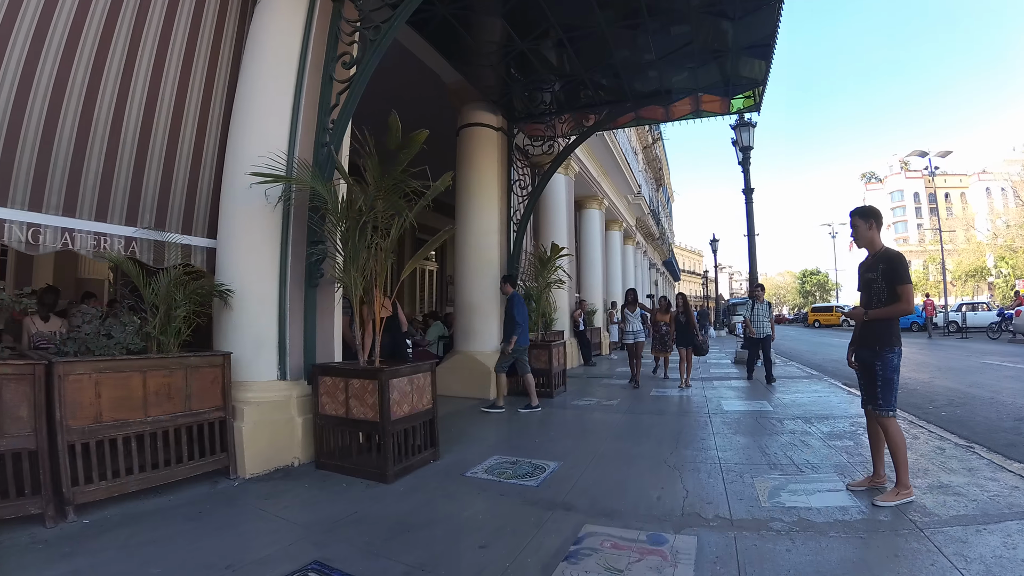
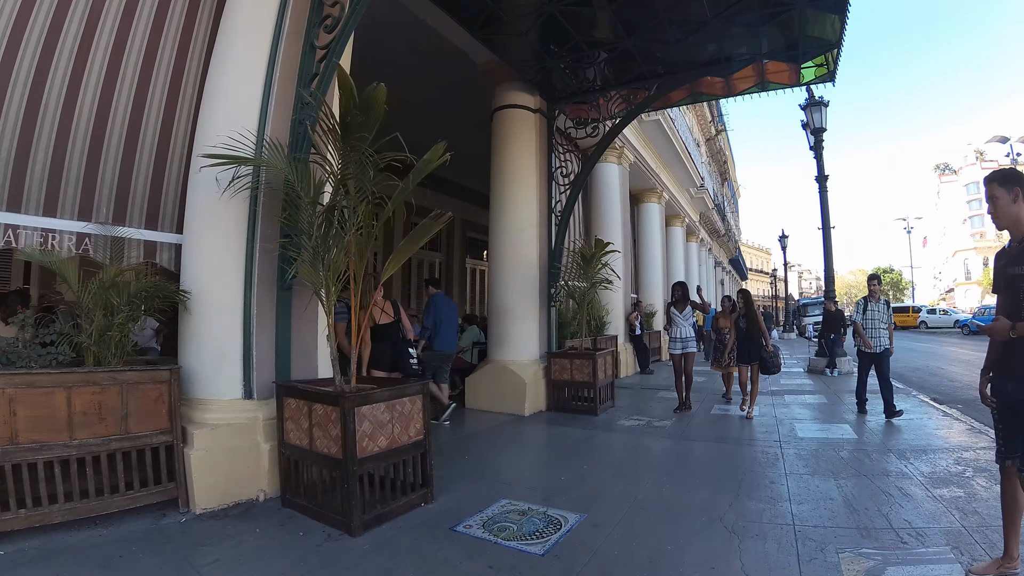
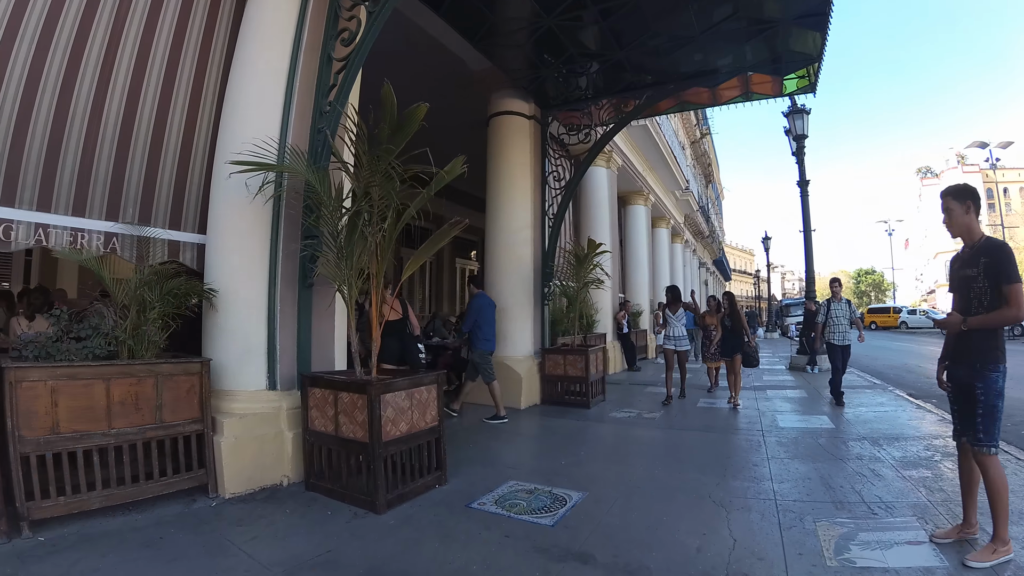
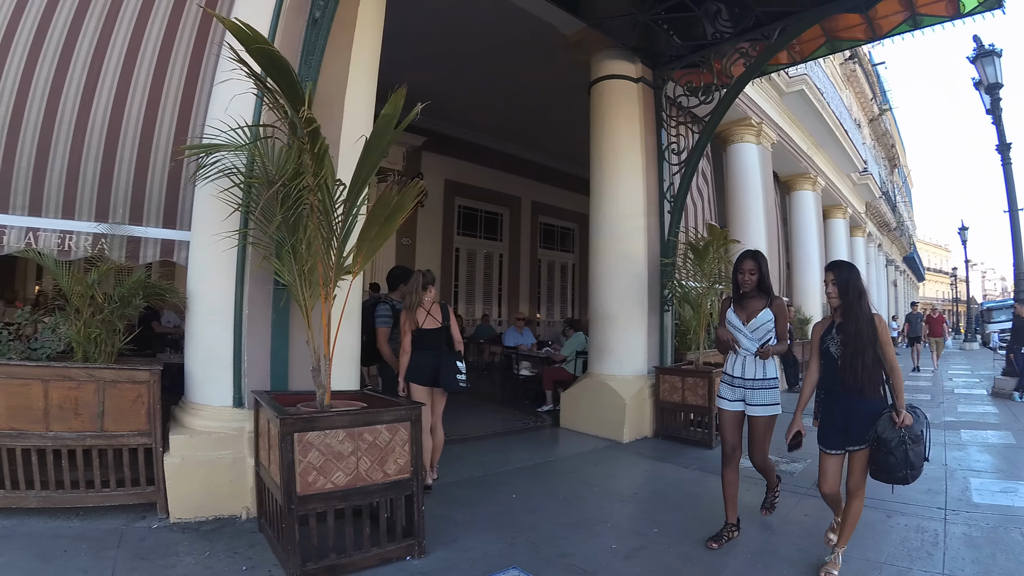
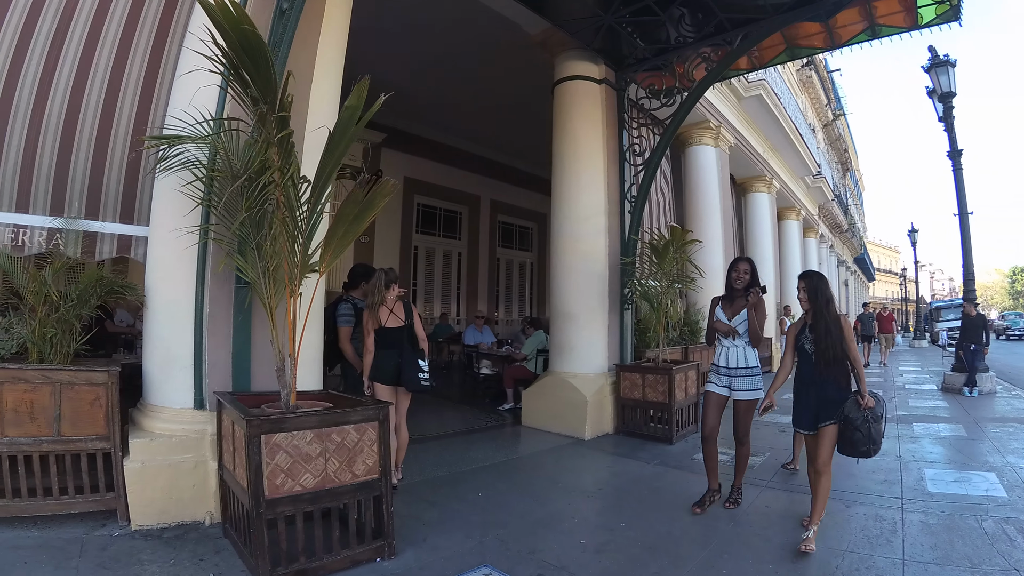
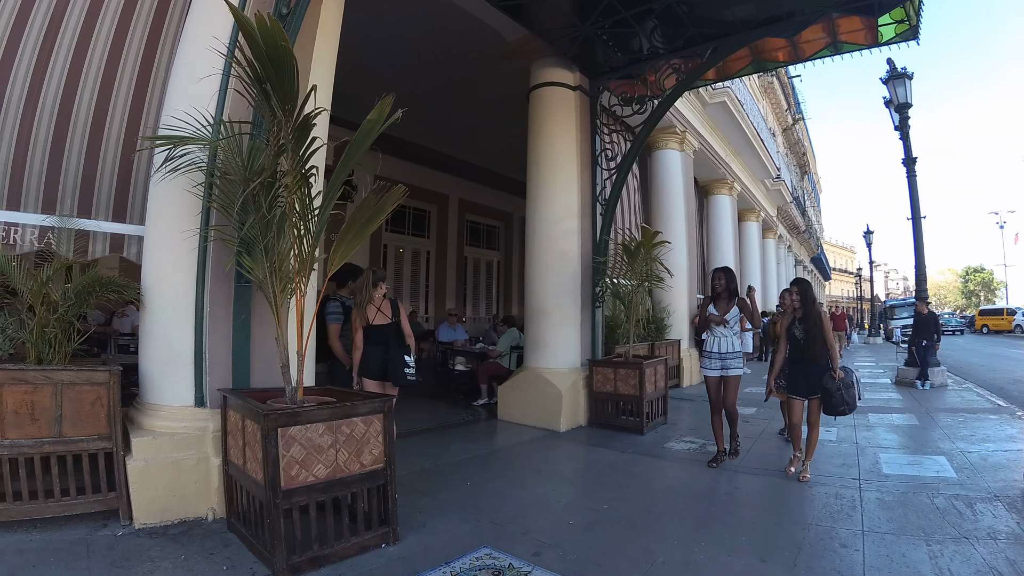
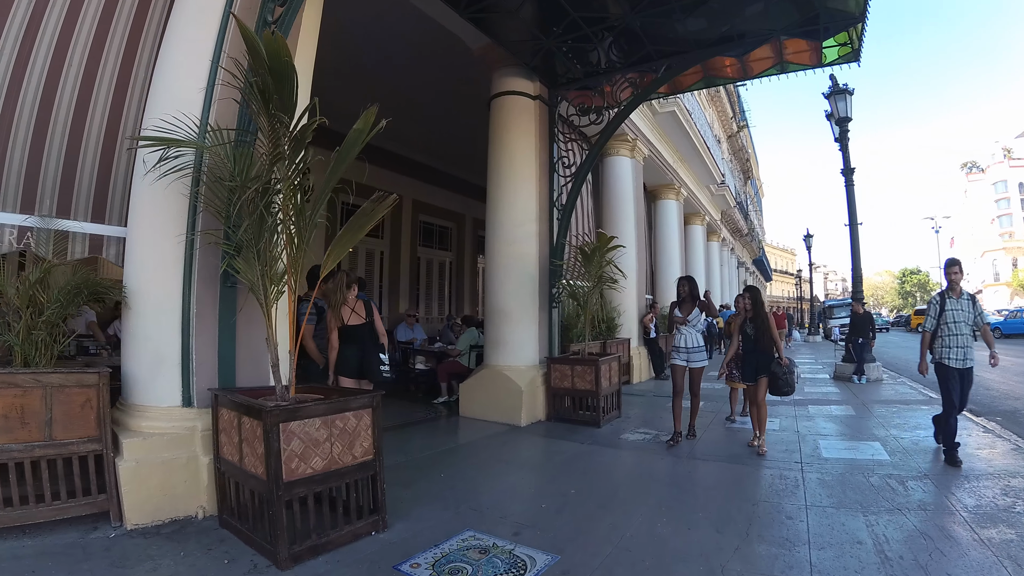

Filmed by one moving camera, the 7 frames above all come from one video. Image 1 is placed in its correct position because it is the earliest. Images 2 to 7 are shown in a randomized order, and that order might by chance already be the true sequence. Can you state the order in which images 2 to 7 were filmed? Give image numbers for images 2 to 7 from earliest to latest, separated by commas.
3, 2, 7, 6, 5, 4
